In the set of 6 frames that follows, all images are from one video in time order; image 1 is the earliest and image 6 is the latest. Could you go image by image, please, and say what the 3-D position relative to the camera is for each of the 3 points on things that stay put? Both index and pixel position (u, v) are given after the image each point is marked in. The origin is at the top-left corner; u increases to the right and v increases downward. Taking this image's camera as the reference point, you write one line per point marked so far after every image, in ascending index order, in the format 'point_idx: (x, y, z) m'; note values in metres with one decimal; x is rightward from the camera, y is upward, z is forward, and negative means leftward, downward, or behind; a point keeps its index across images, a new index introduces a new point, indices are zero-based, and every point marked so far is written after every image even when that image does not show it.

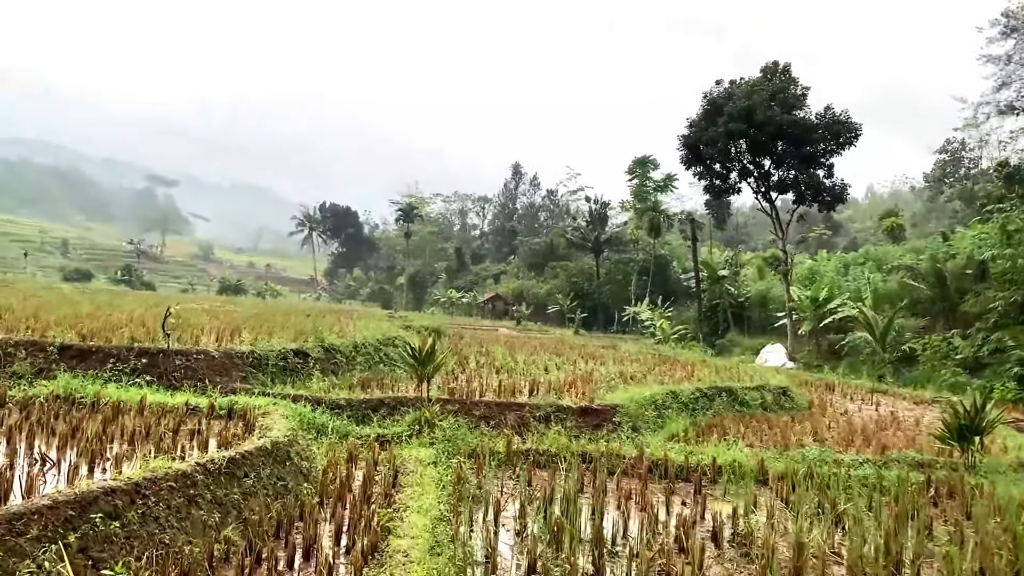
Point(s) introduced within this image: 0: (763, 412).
0: (+3.1, -1.5, +10.8) m
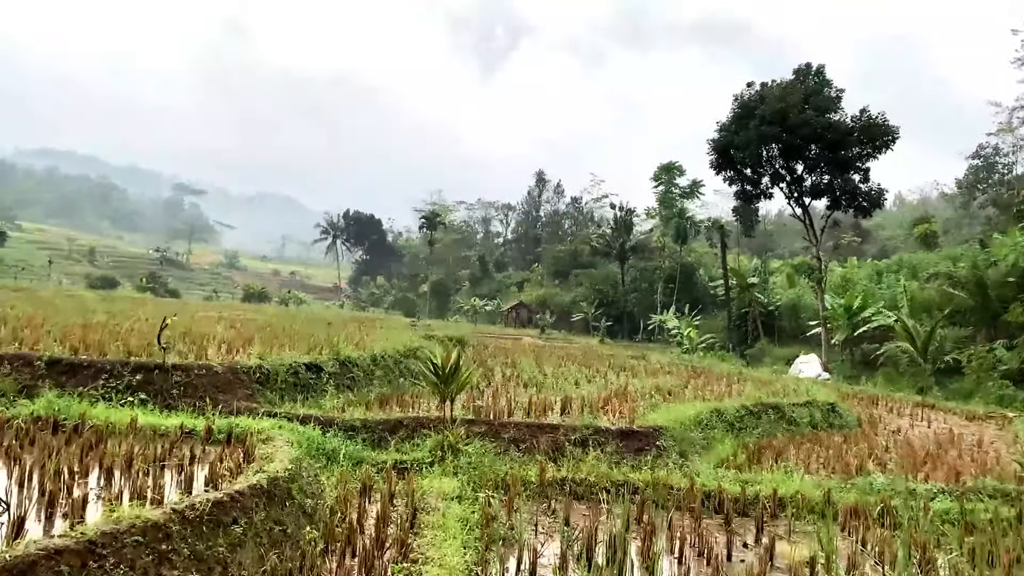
0: (+3.4, -1.6, +9.9) m
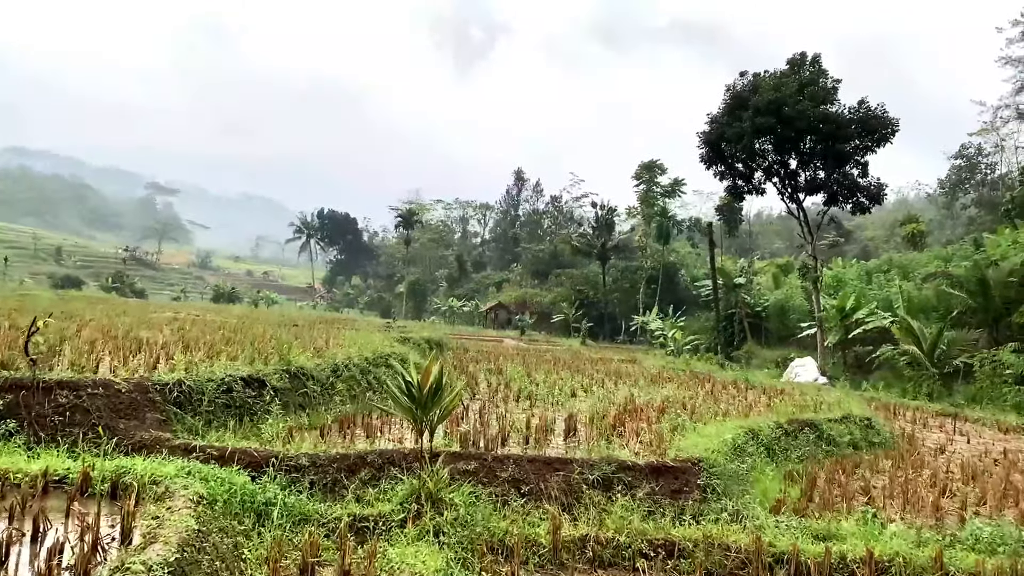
0: (+3.3, -1.6, +8.4) m
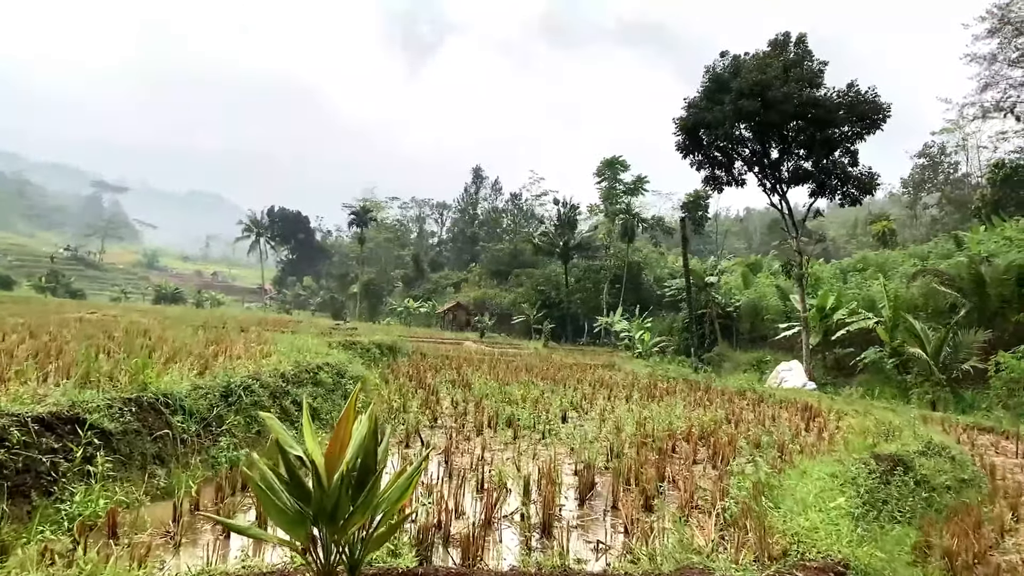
0: (+3.2, -1.5, +6.0) m
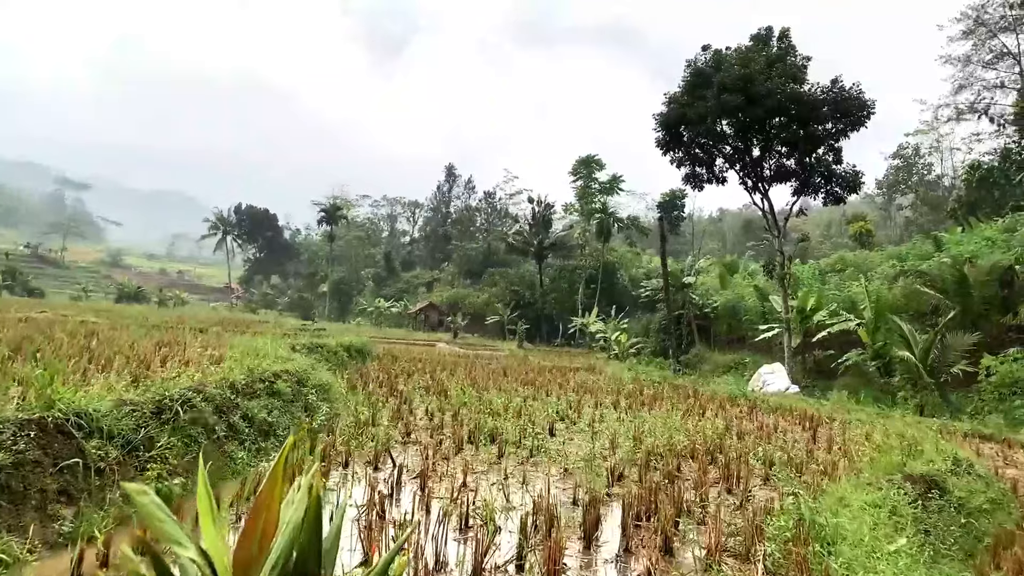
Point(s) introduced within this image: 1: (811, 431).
0: (+3.1, -1.5, +5.3) m
1: (+3.0, -1.4, +8.5) m
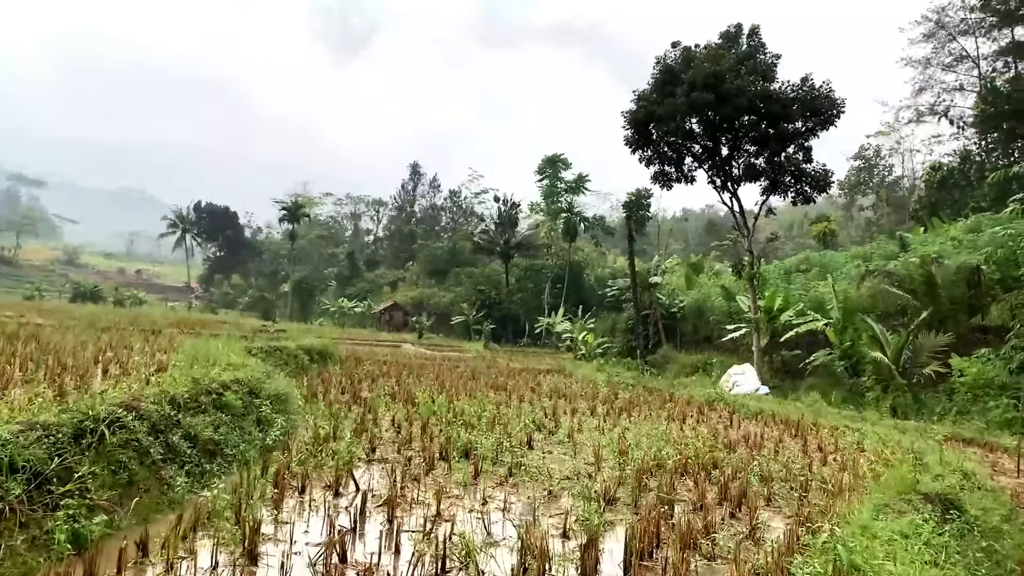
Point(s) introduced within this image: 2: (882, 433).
0: (+3.0, -1.5, +4.9) m
1: (+2.7, -1.4, +8.0) m
2: (+3.9, -1.5, +9.1) m
